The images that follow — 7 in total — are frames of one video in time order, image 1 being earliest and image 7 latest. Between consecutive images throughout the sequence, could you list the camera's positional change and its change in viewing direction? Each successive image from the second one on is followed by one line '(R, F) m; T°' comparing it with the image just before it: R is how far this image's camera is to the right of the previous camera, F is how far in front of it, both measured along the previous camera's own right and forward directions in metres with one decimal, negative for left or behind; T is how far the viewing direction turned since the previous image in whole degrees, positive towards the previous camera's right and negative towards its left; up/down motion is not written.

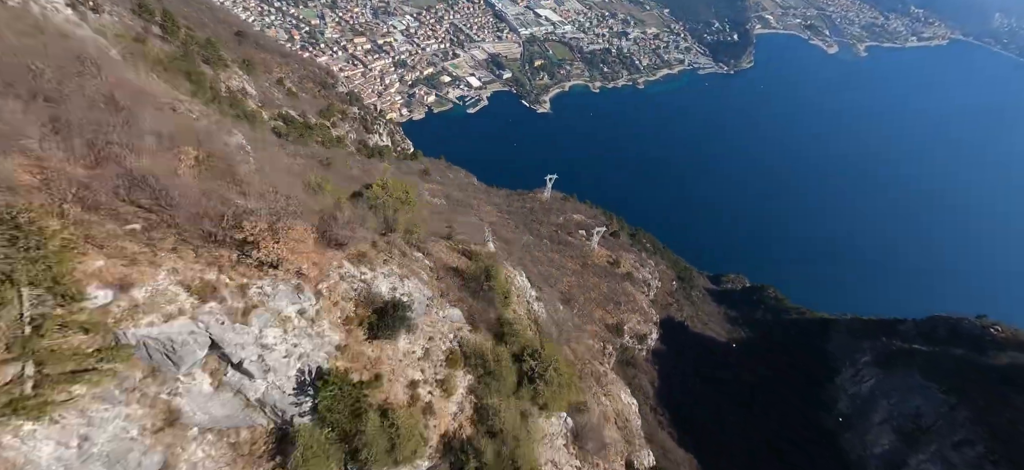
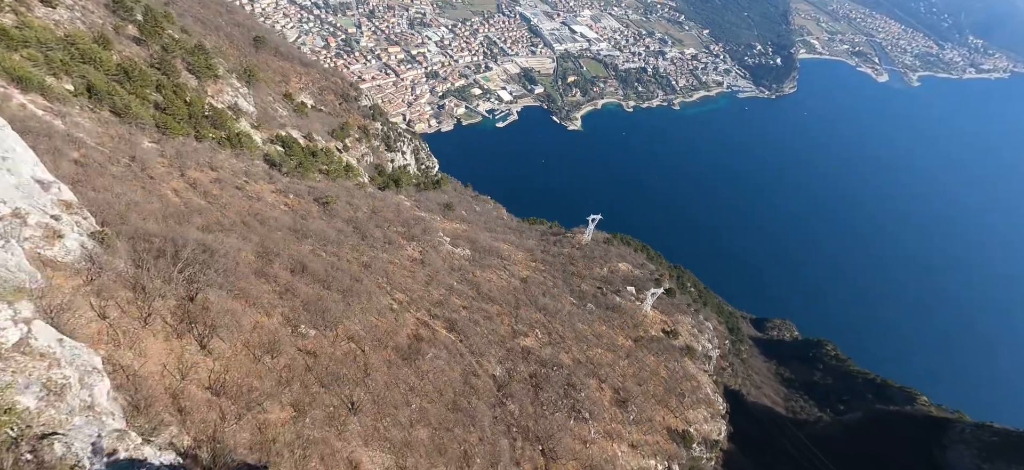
(-1.1, +8.2) m; -2°
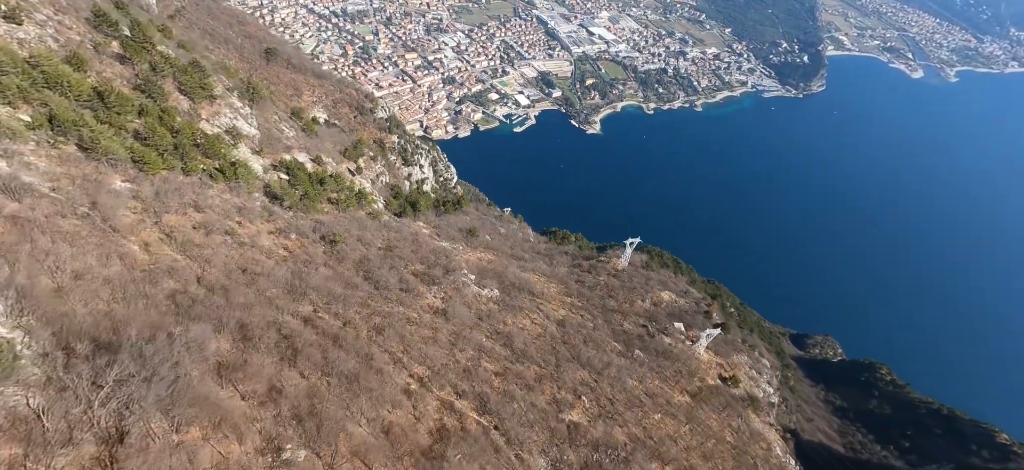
(-0.9, +4.6) m; -2°
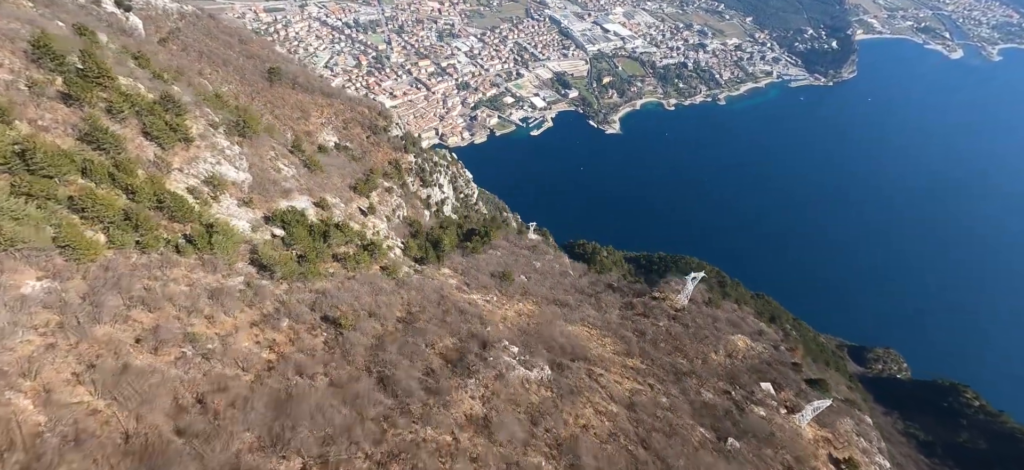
(-1.3, +6.6) m; -2°
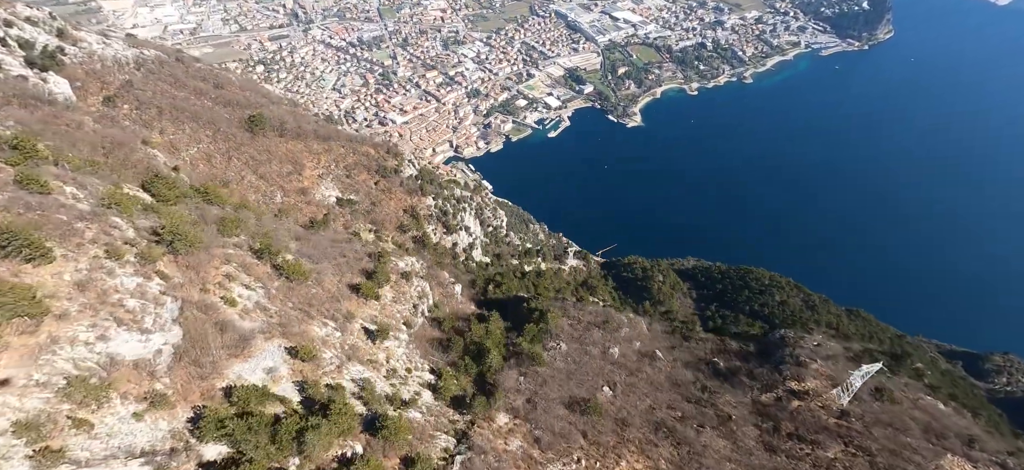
(-2.0, +12.3) m; -2°
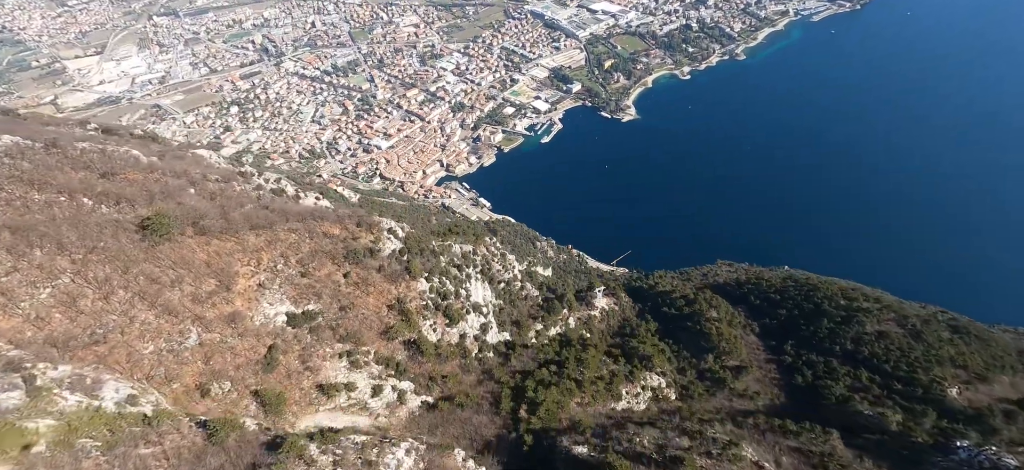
(-1.1, +15.7) m; 0°
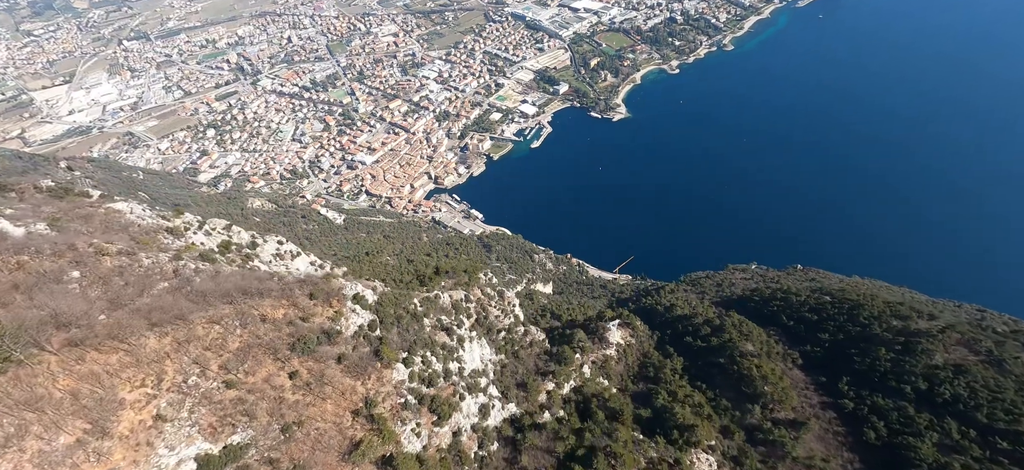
(-0.2, +10.8) m; +1°
